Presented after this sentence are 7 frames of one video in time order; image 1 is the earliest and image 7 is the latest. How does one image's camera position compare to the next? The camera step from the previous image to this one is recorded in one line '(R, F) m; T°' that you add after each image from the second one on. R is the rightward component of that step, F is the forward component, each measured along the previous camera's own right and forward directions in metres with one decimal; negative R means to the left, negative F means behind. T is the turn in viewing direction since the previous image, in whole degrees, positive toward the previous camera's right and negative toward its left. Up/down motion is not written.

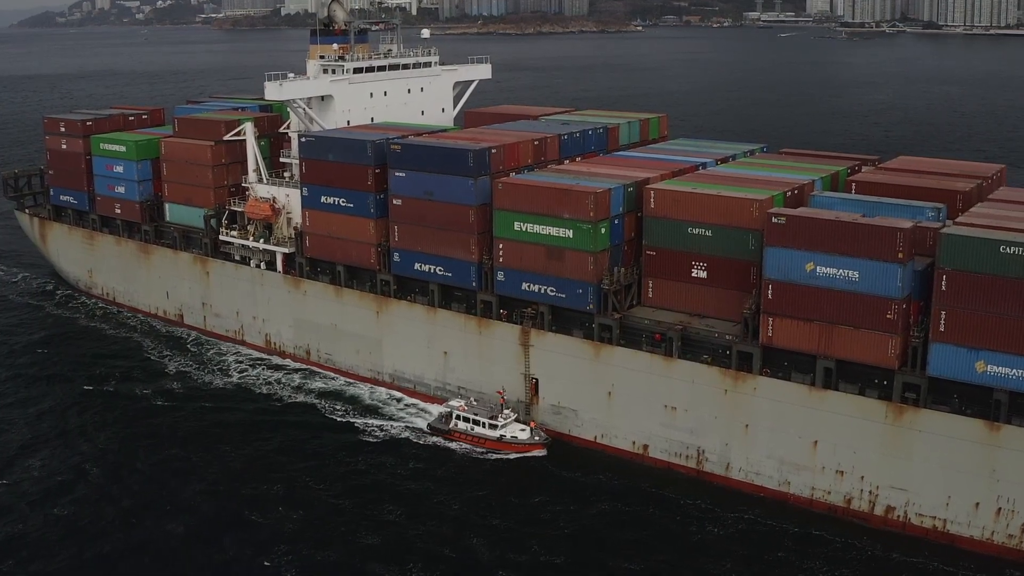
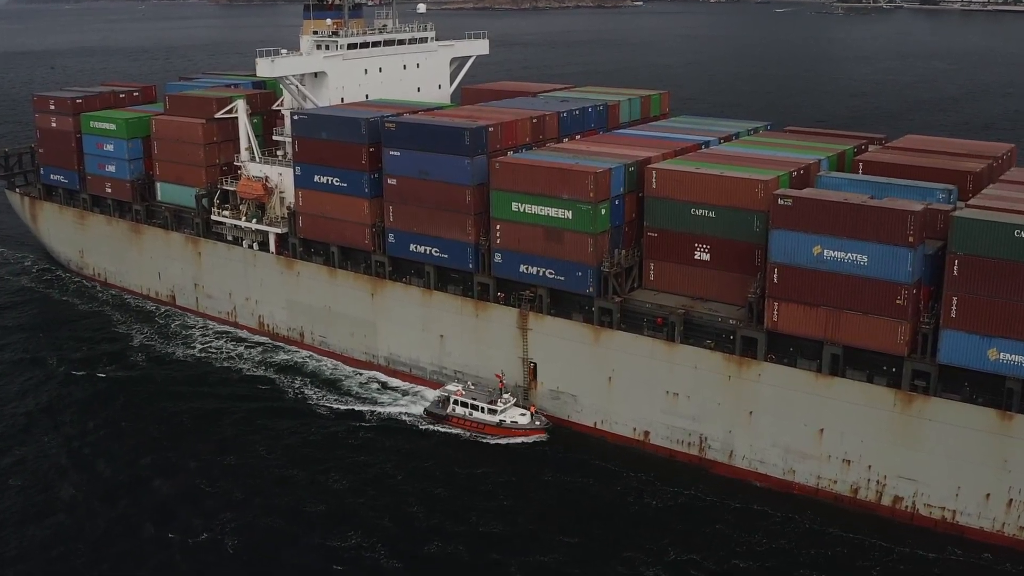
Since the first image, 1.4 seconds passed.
(0.0, +0.9) m; 0°
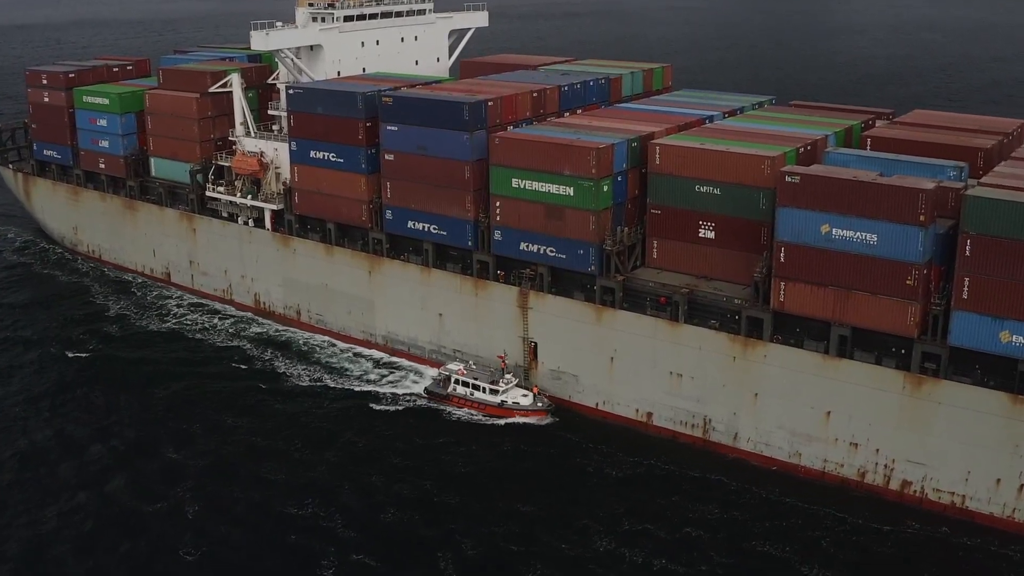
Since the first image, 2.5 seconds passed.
(0.0, +0.7) m; 0°
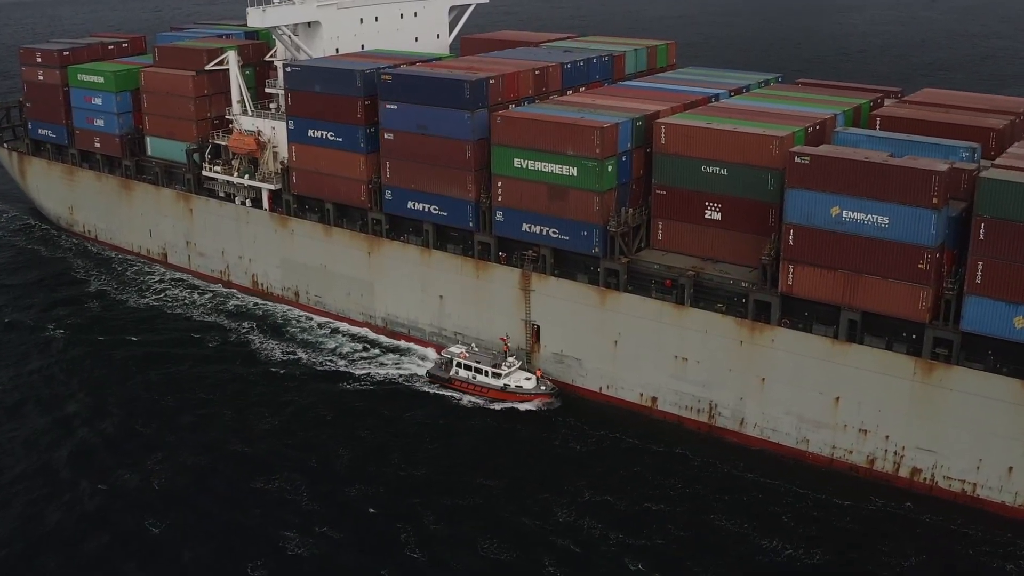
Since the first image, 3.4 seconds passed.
(-0.1, +0.6) m; 0°
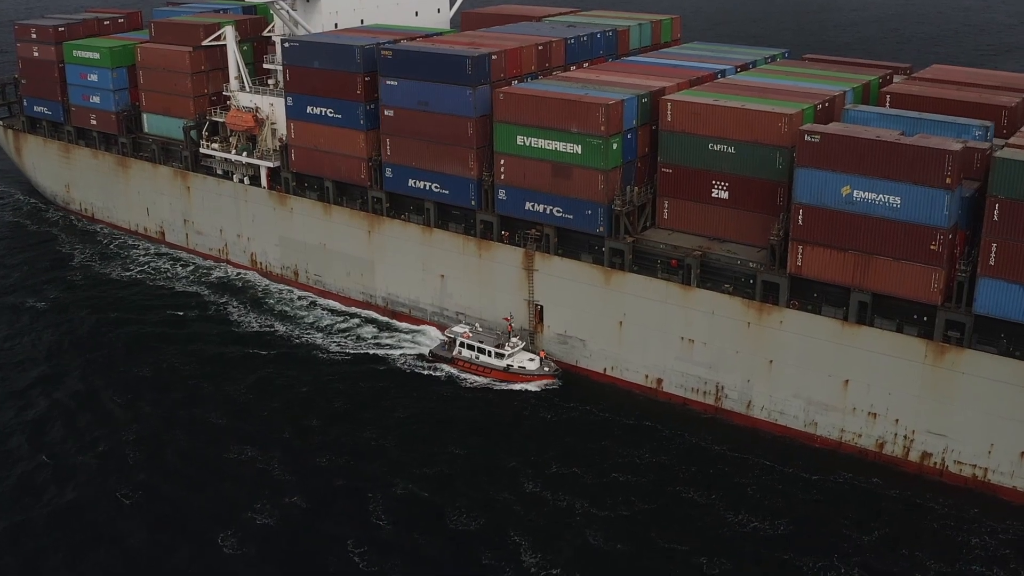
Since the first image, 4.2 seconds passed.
(-0.1, +0.5) m; 0°
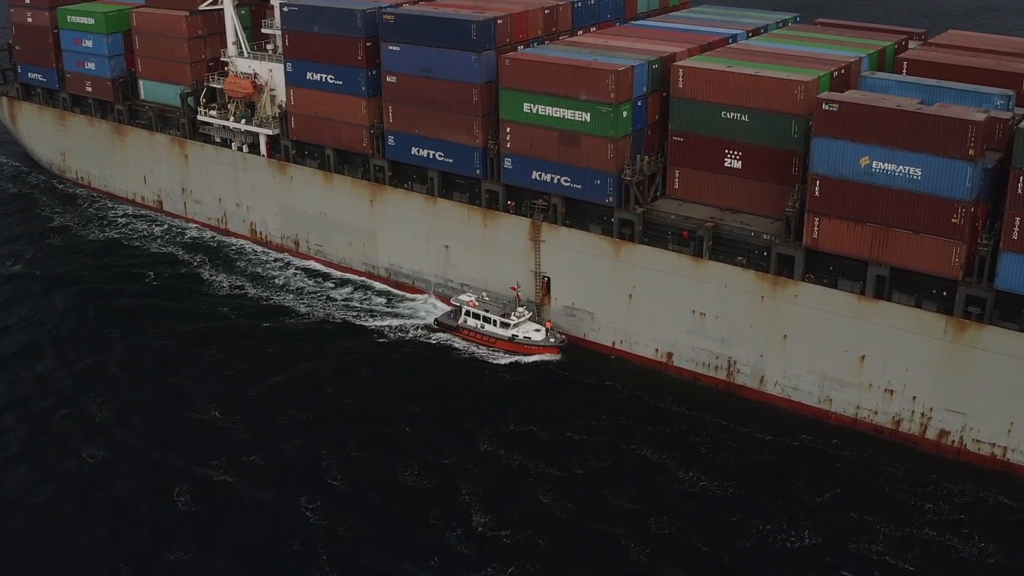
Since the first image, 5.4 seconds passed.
(-0.2, +0.7) m; 0°
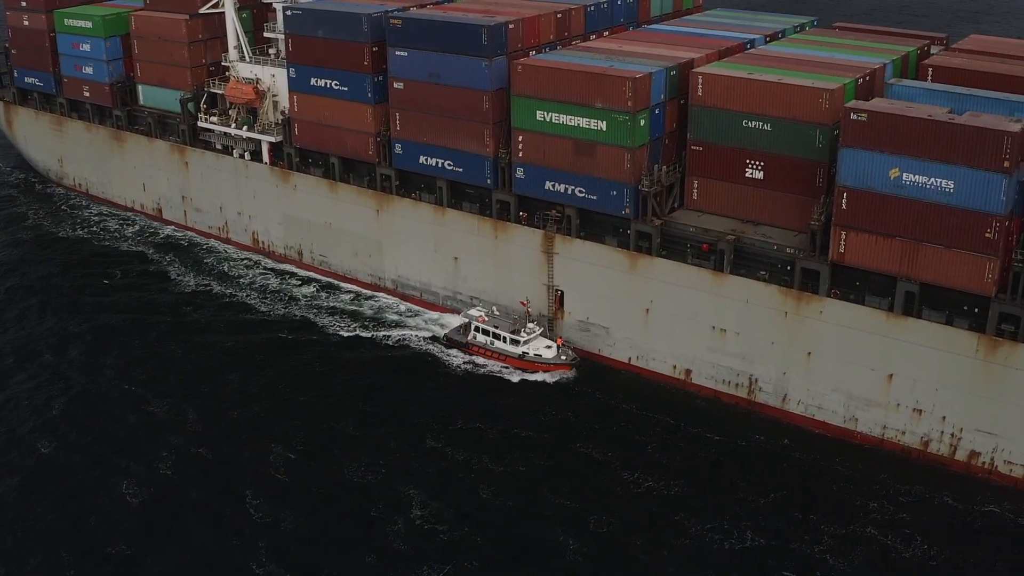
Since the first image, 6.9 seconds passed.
(-0.4, +1.0) m; 0°
